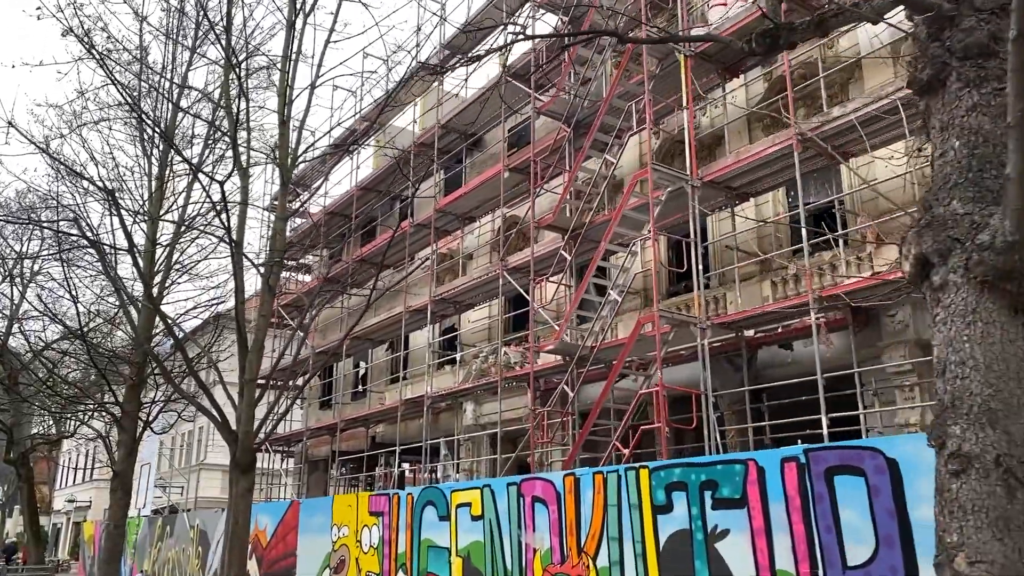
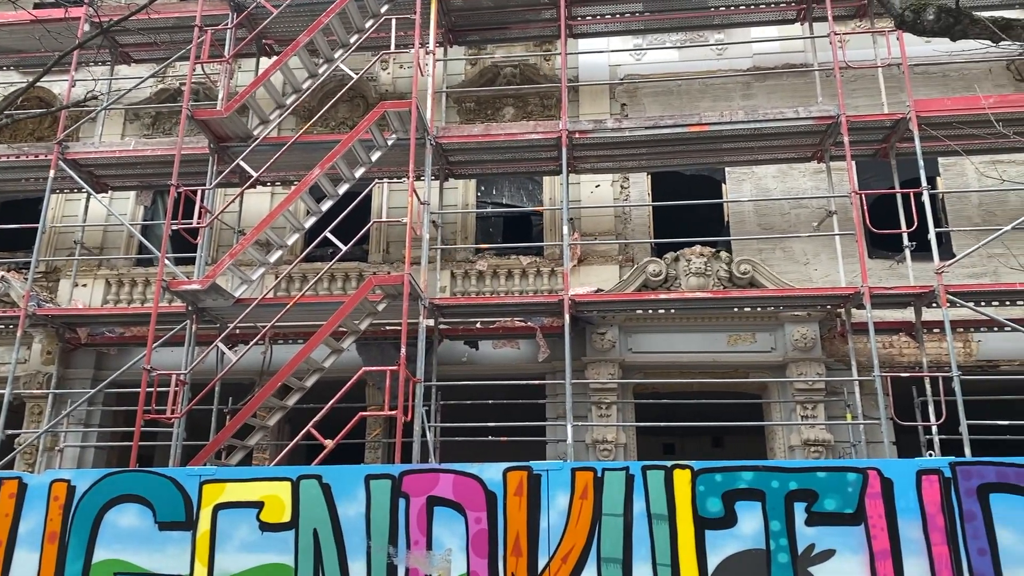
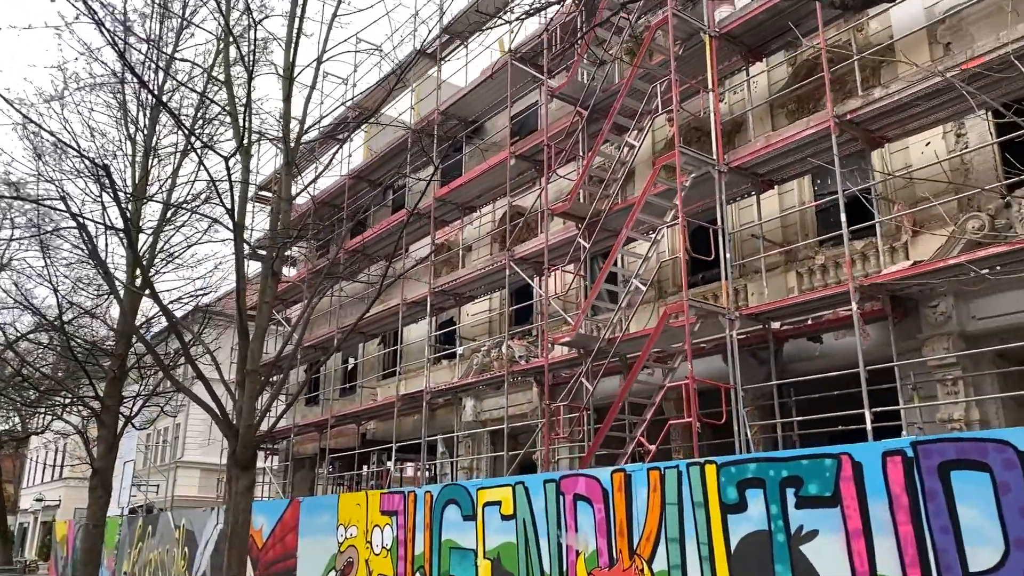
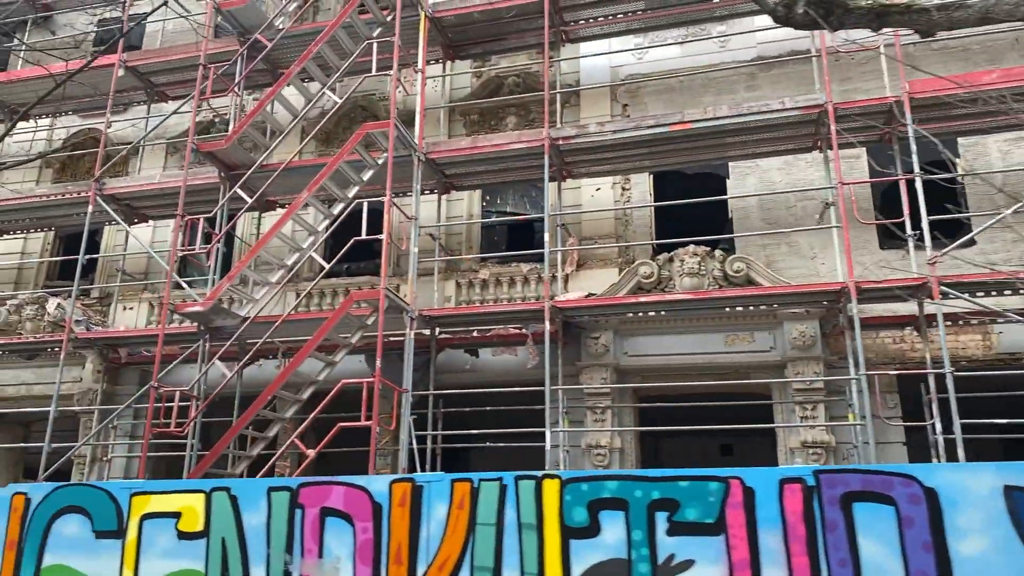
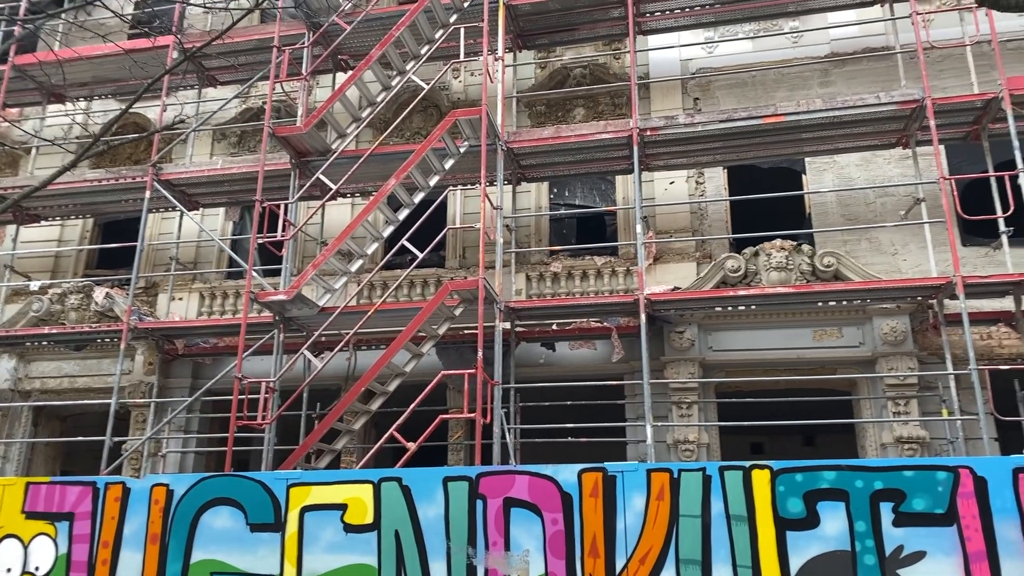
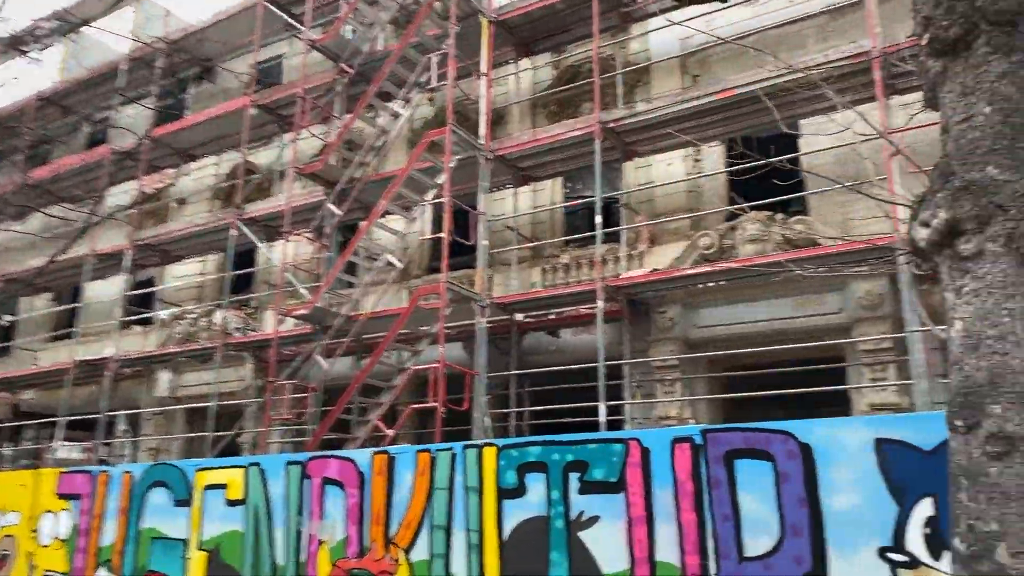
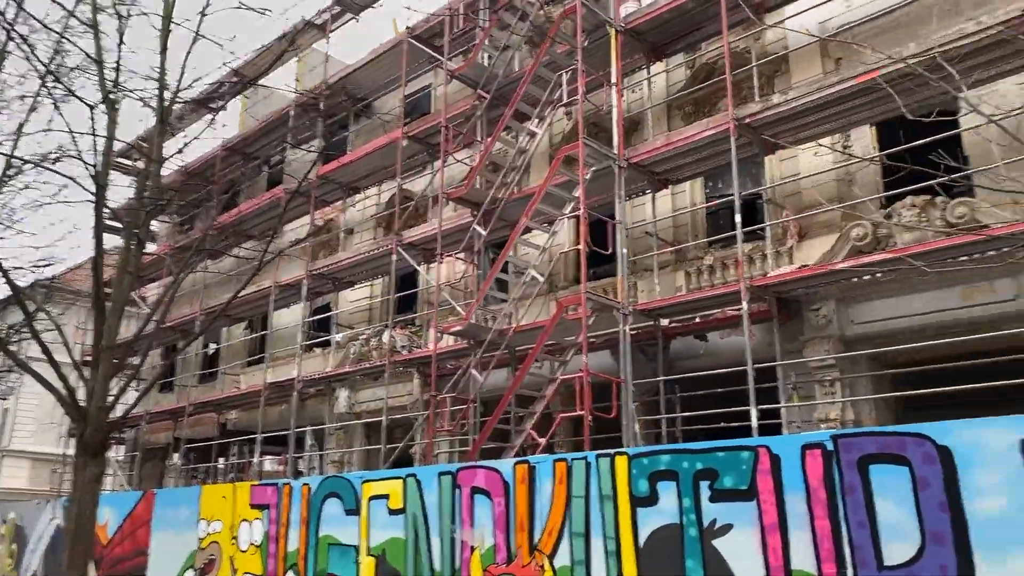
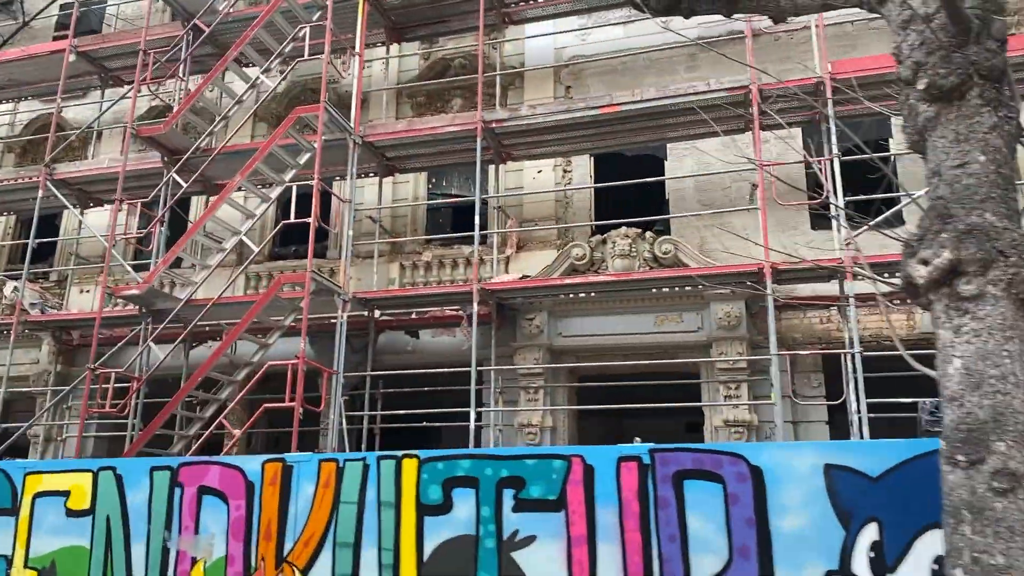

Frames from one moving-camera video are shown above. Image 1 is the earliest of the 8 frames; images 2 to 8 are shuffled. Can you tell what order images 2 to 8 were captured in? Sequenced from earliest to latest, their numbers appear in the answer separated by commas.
3, 7, 6, 8, 4, 5, 2
